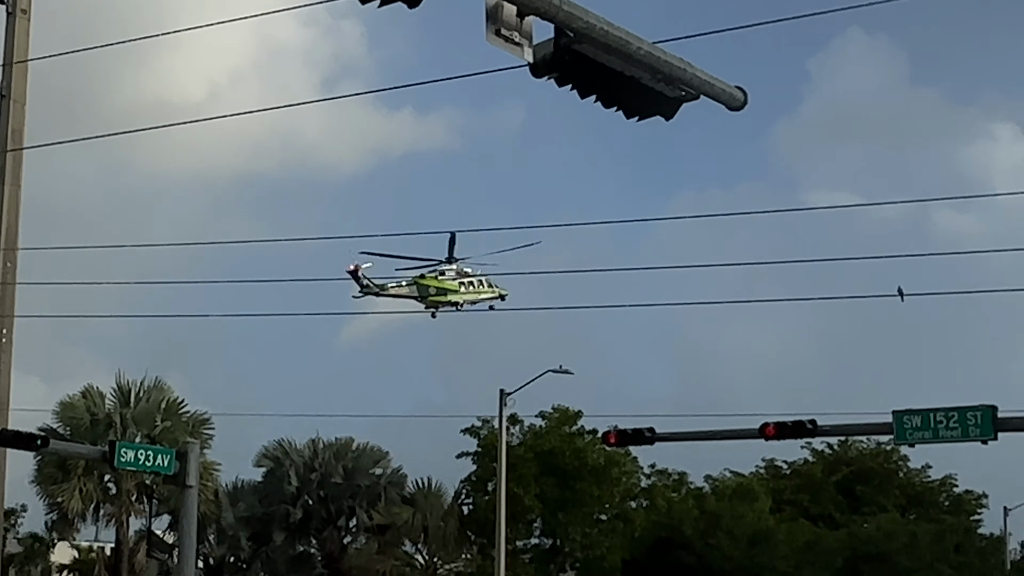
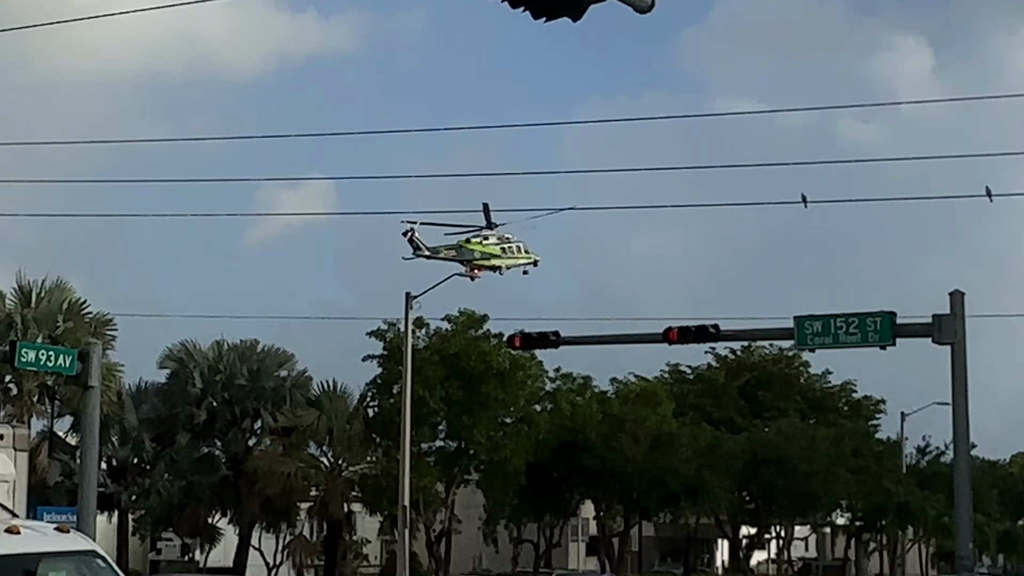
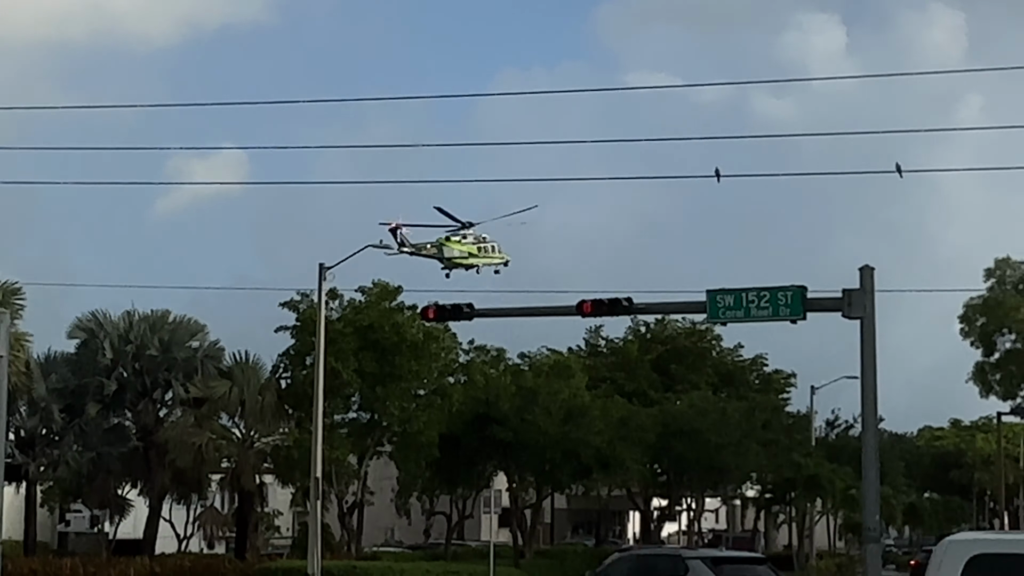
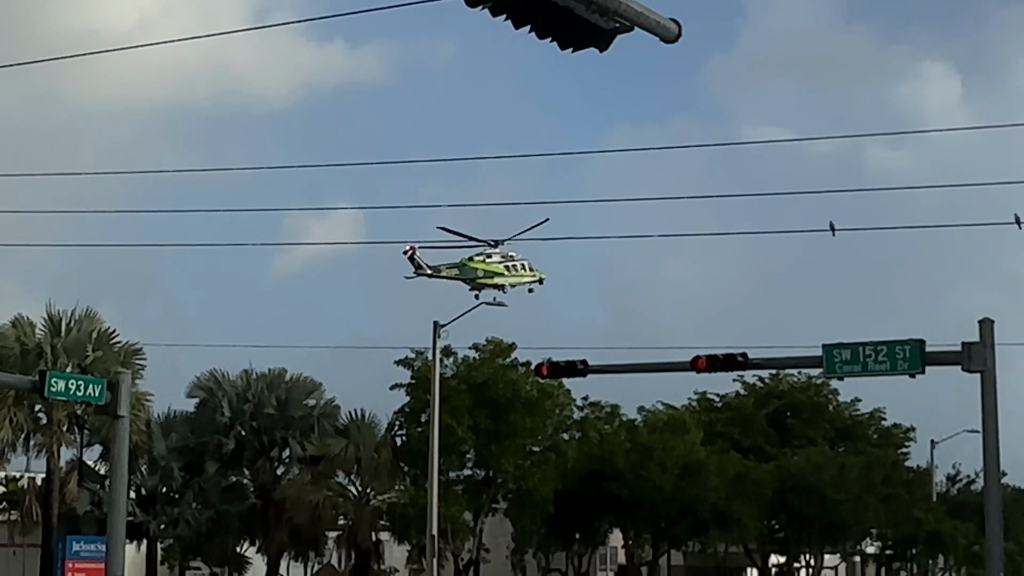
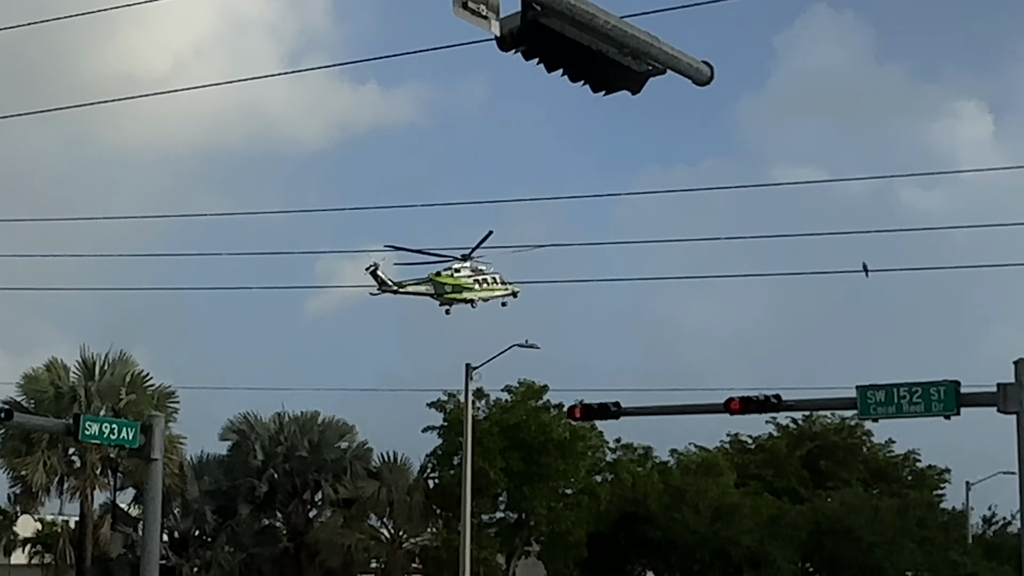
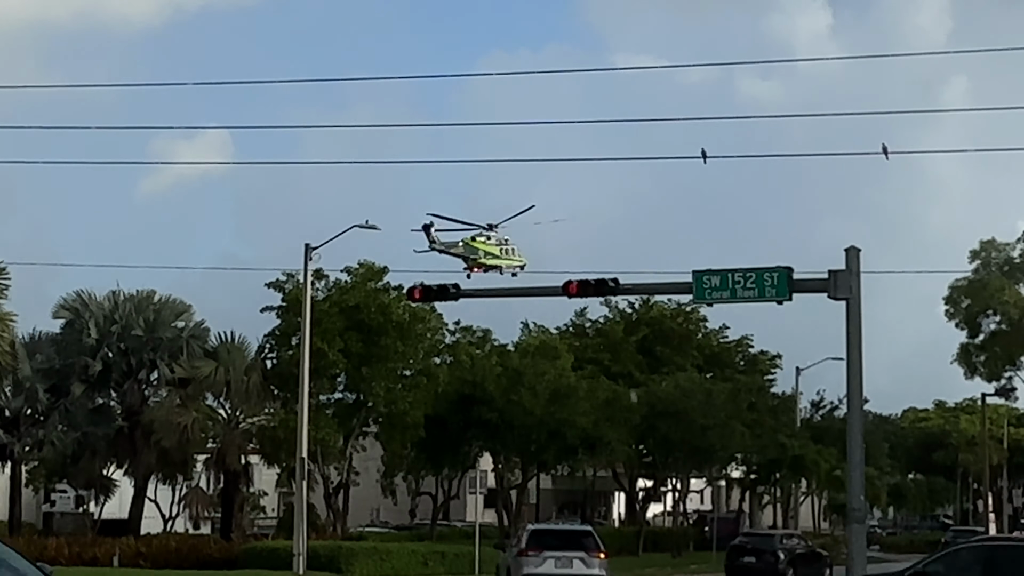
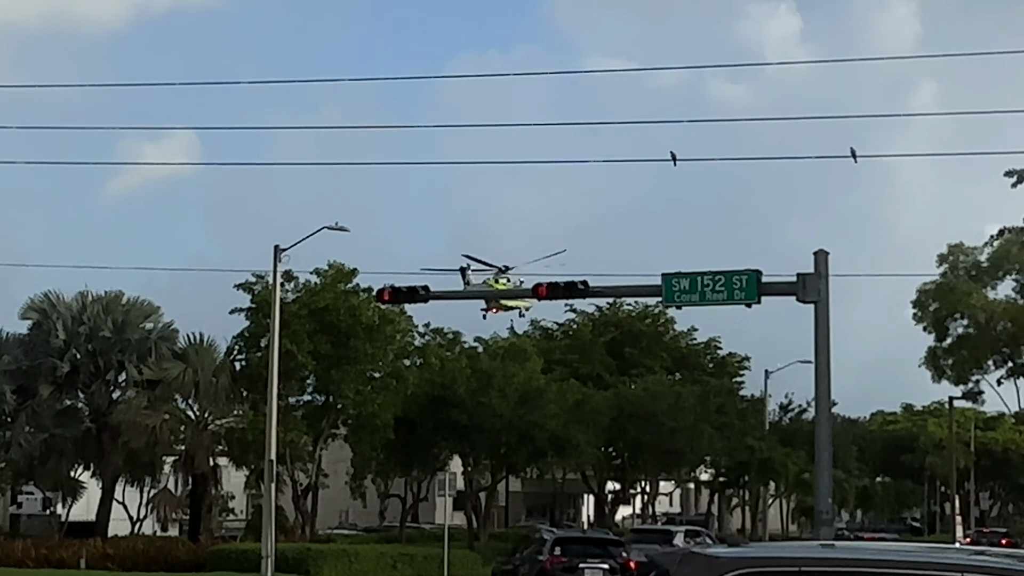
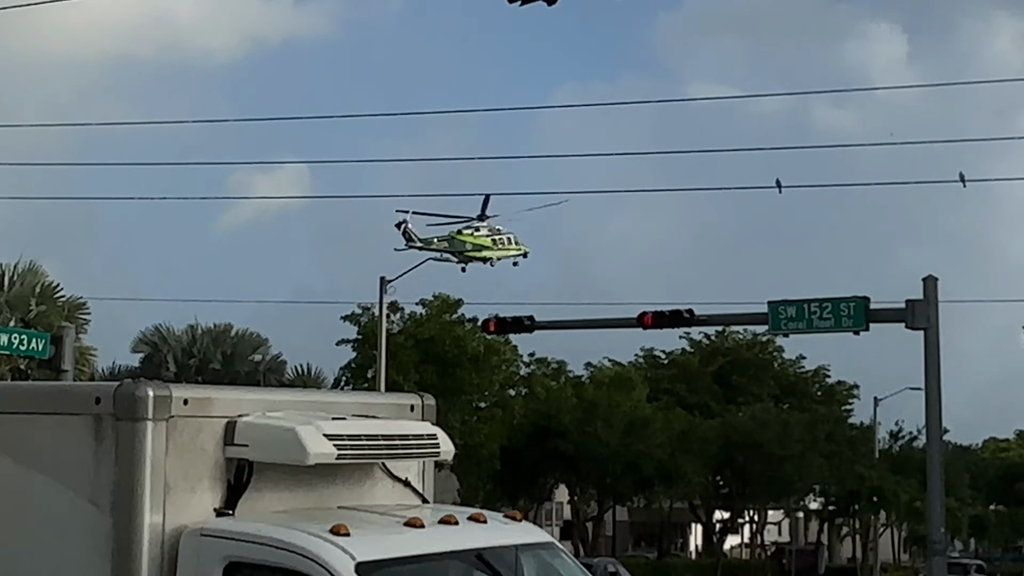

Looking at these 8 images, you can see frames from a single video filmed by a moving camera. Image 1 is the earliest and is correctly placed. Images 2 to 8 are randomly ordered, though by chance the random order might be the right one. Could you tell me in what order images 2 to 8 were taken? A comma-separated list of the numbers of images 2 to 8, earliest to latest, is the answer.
5, 4, 2, 8, 3, 6, 7
